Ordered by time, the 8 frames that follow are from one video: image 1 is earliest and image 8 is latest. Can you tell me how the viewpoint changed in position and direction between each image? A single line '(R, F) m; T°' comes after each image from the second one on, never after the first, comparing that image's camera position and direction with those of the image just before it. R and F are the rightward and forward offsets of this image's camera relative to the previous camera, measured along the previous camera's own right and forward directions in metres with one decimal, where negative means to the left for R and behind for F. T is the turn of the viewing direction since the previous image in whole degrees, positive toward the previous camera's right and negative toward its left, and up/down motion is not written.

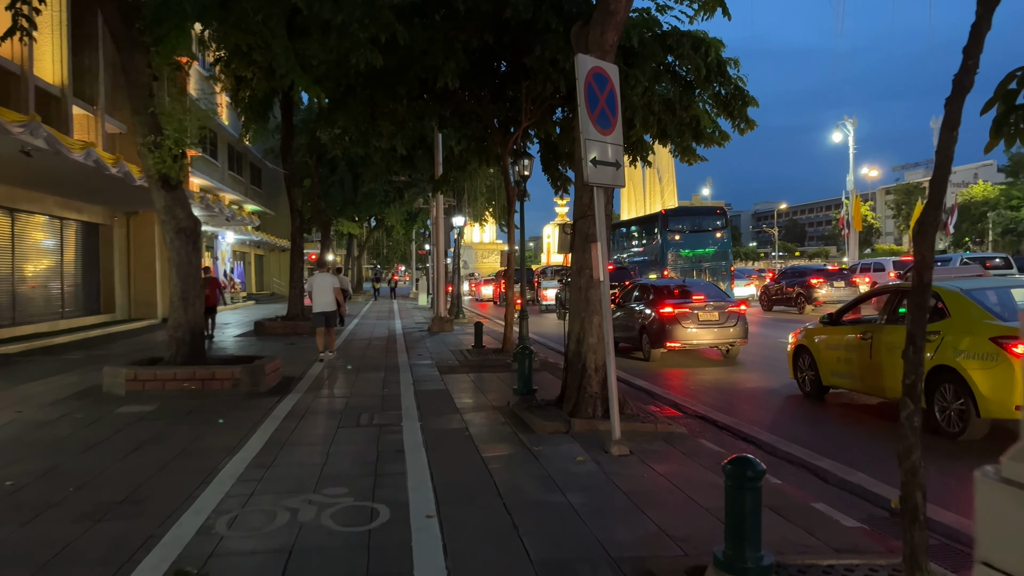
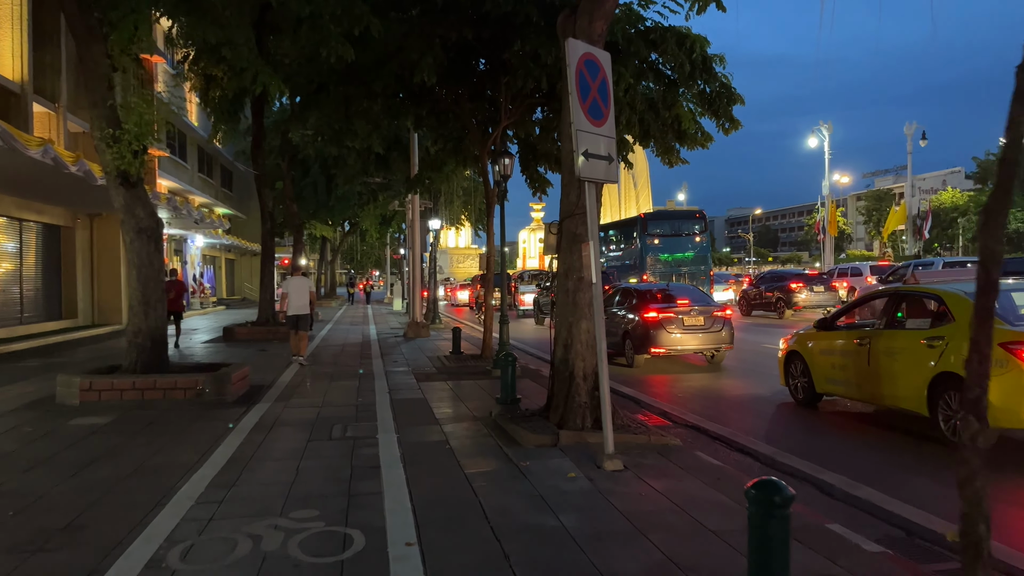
(-0.1, +0.4) m; +2°
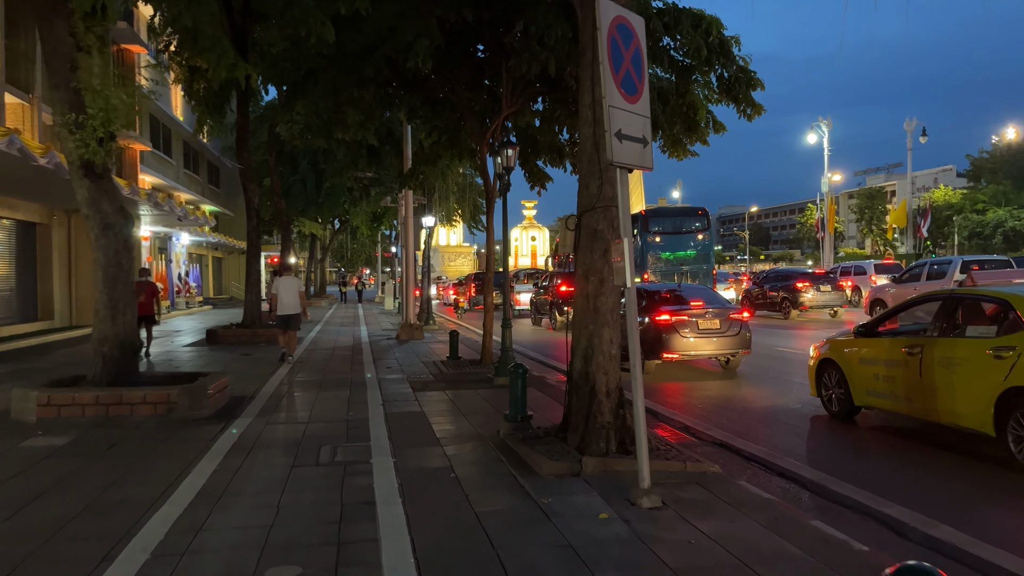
(-0.2, +0.8) m; +1°
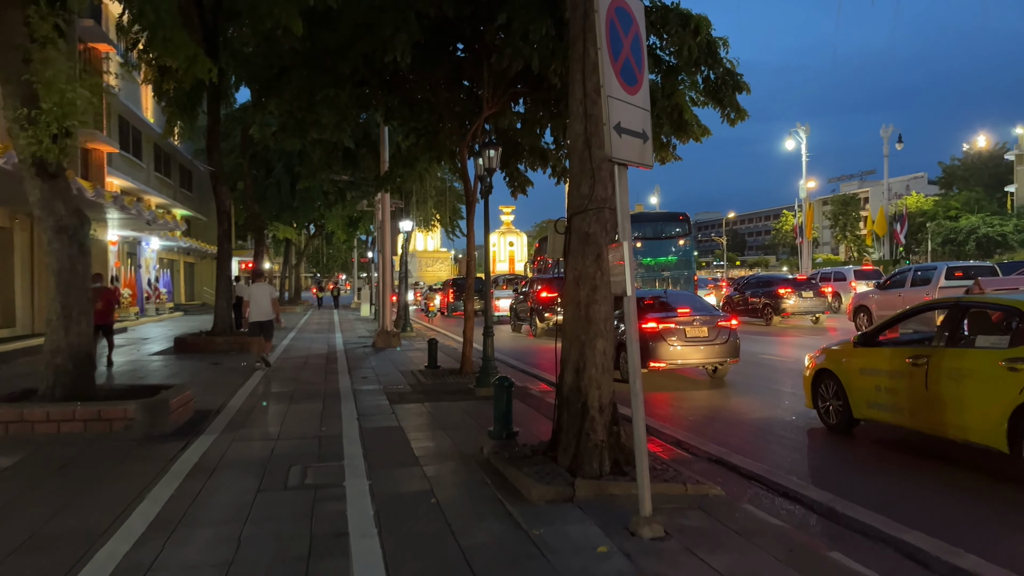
(-0.1, +0.4) m; +2°
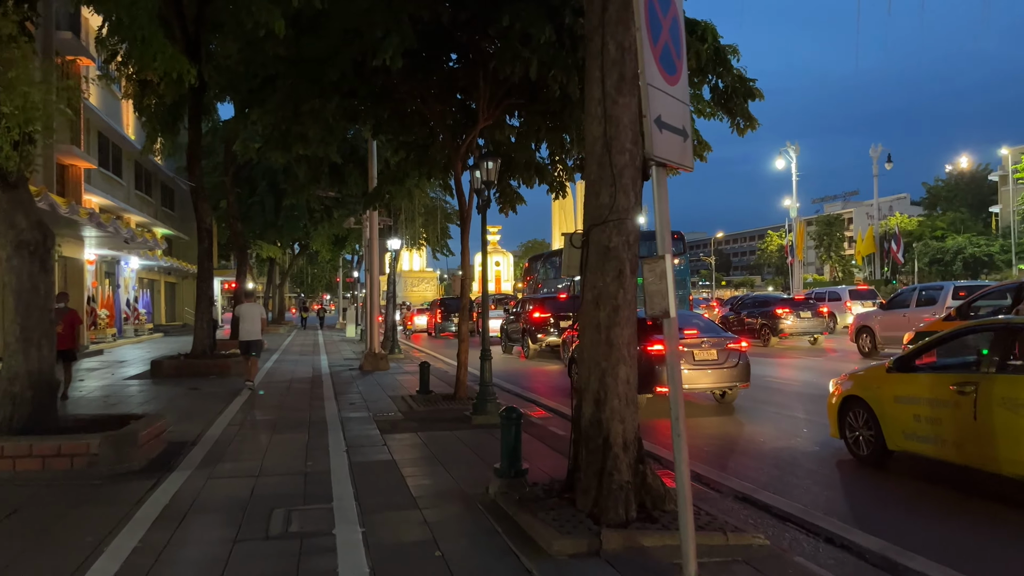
(-0.2, +0.6) m; +1°
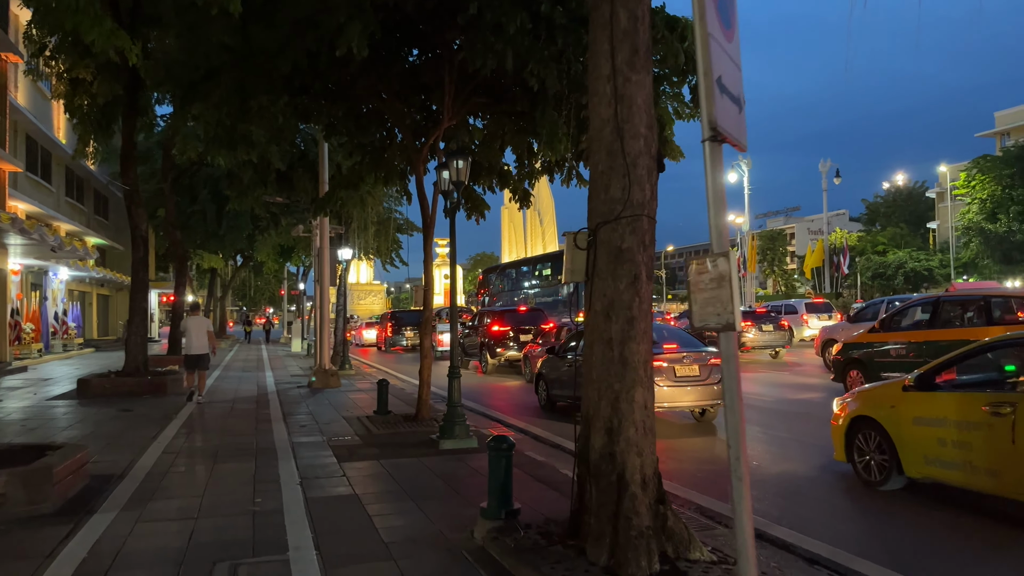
(-0.3, +0.8) m; +4°
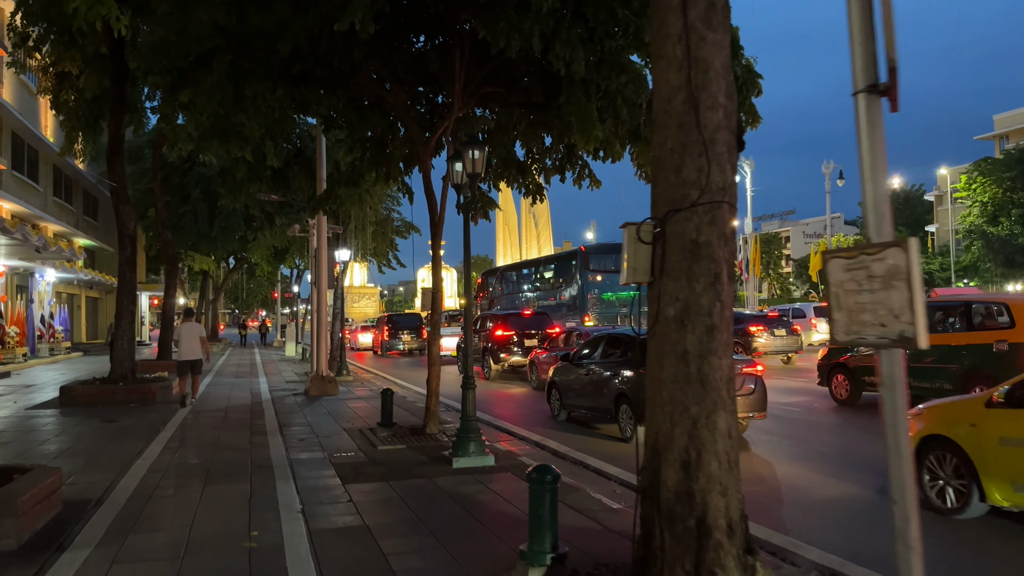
(-0.3, +0.8) m; 0°
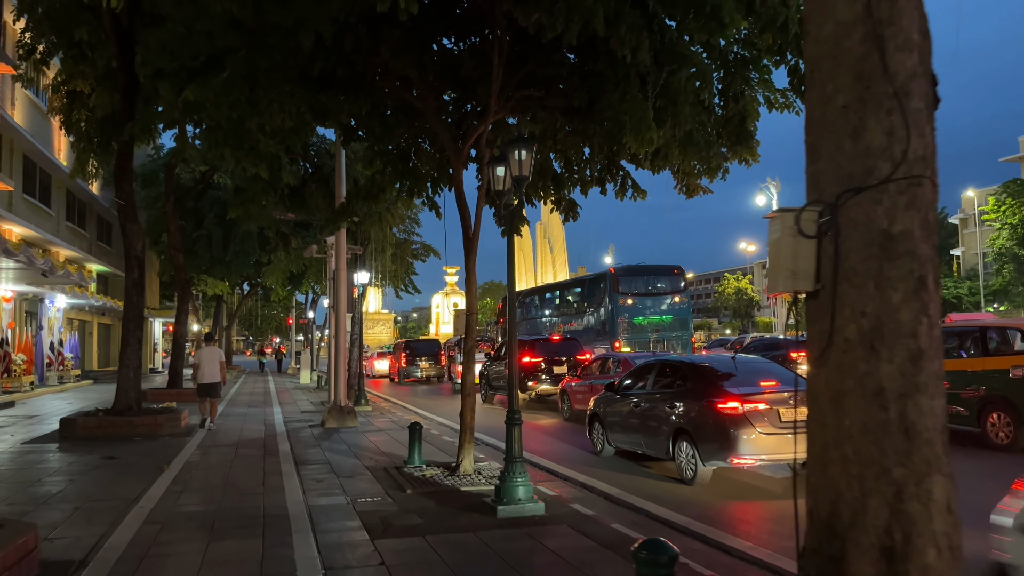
(-0.3, +1.0) m; -1°
